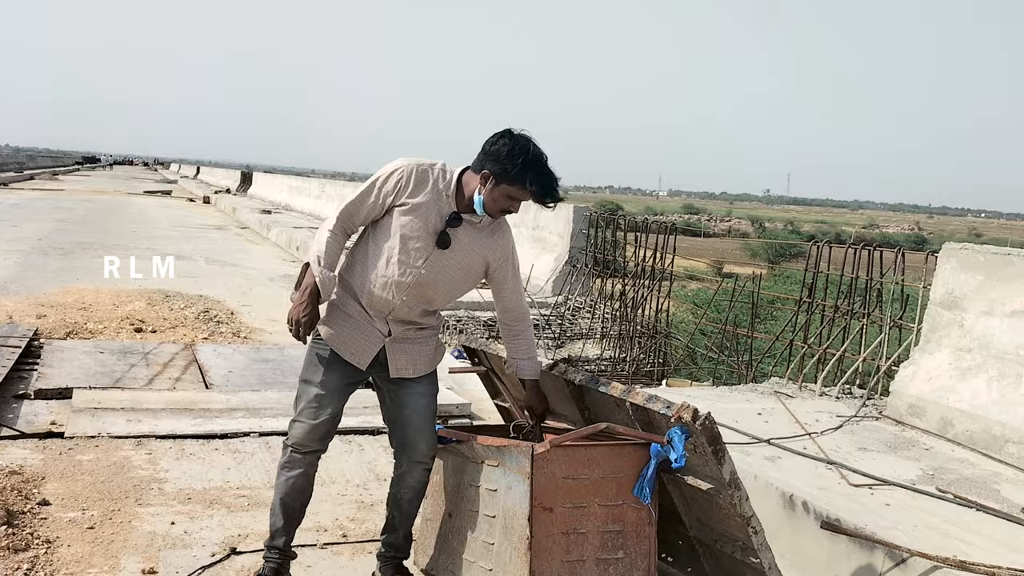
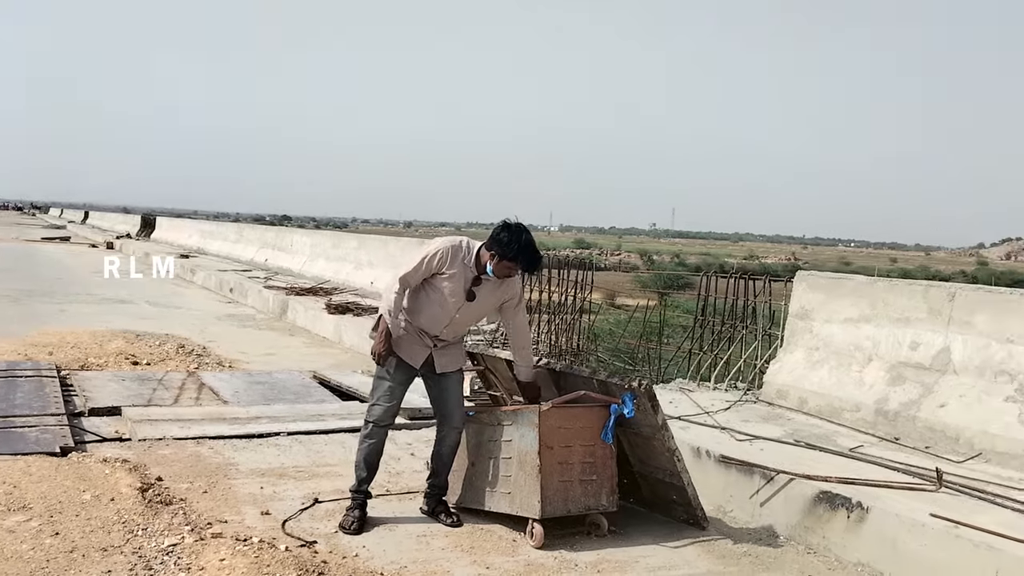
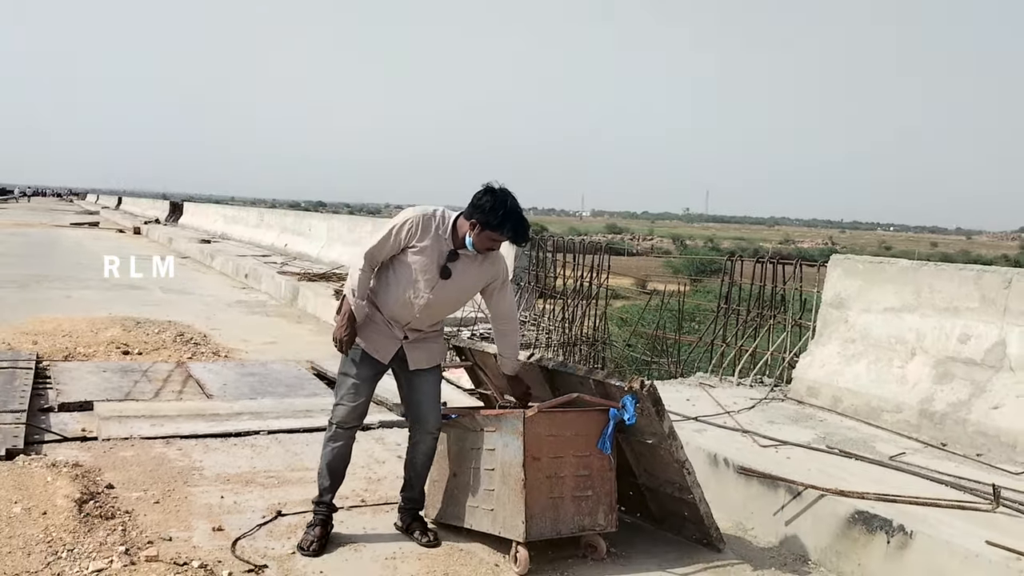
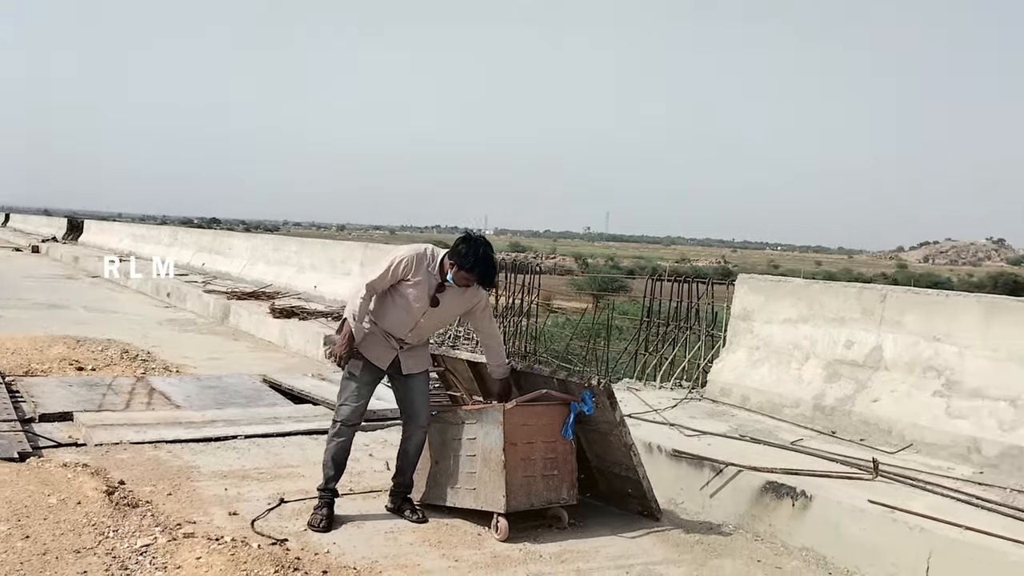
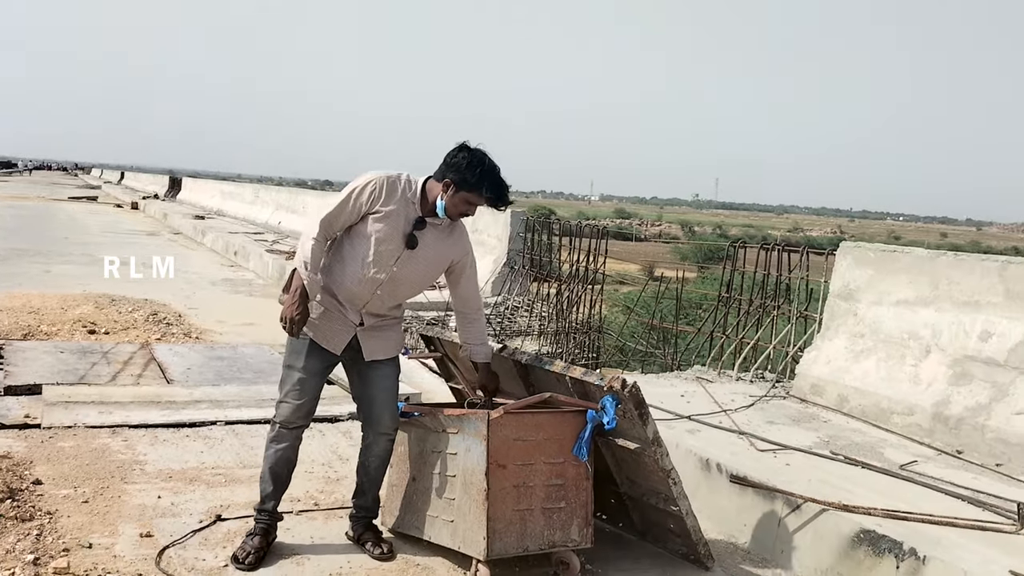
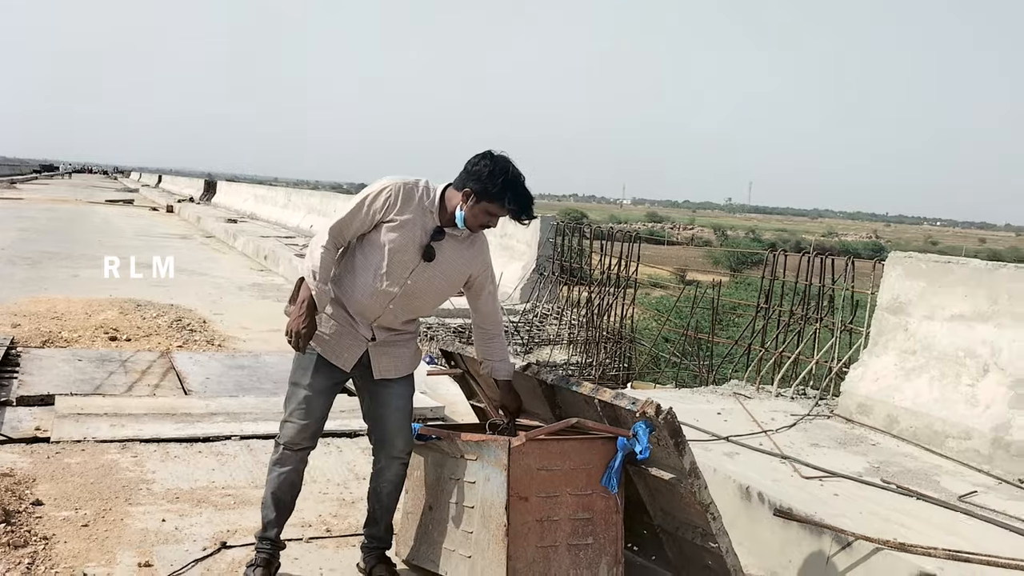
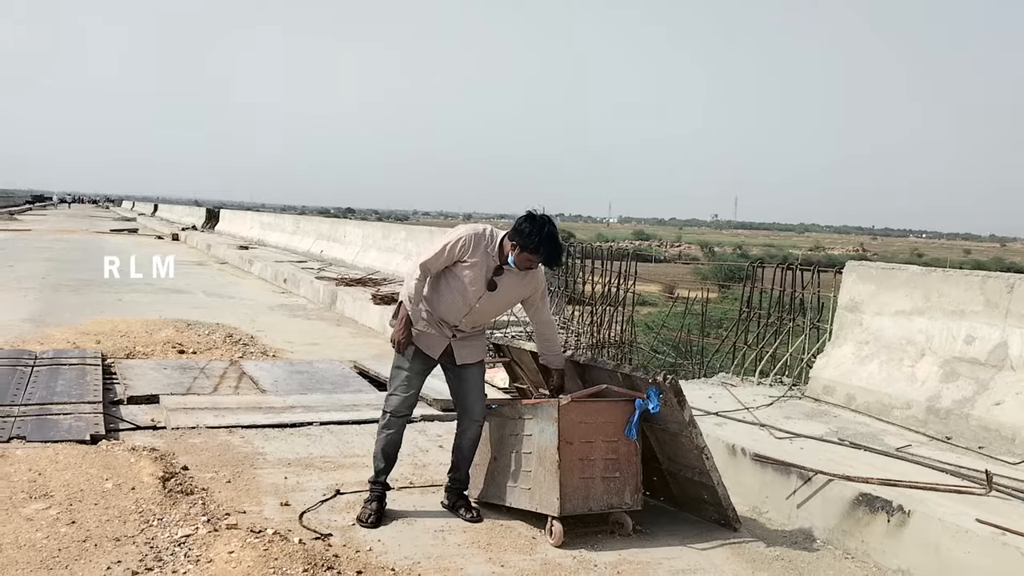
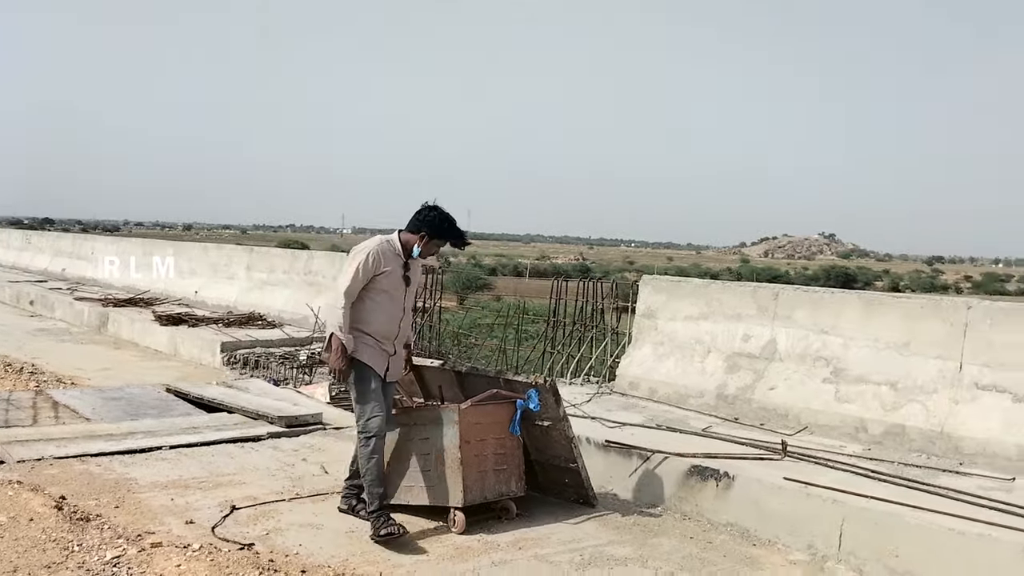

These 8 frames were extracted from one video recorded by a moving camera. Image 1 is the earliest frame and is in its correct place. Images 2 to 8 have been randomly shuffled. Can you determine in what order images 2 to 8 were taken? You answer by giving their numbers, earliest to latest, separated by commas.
6, 5, 3, 7, 2, 4, 8
